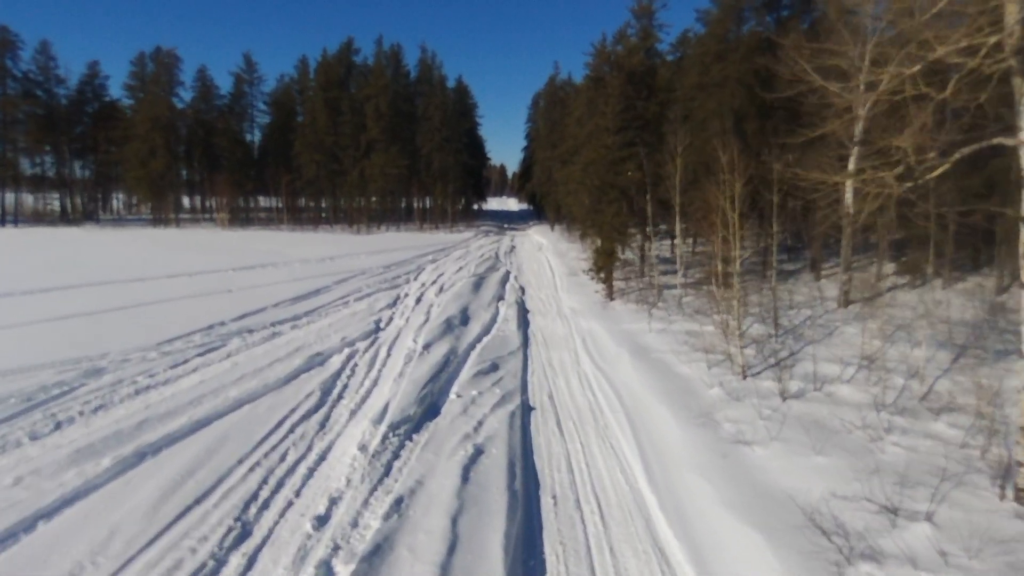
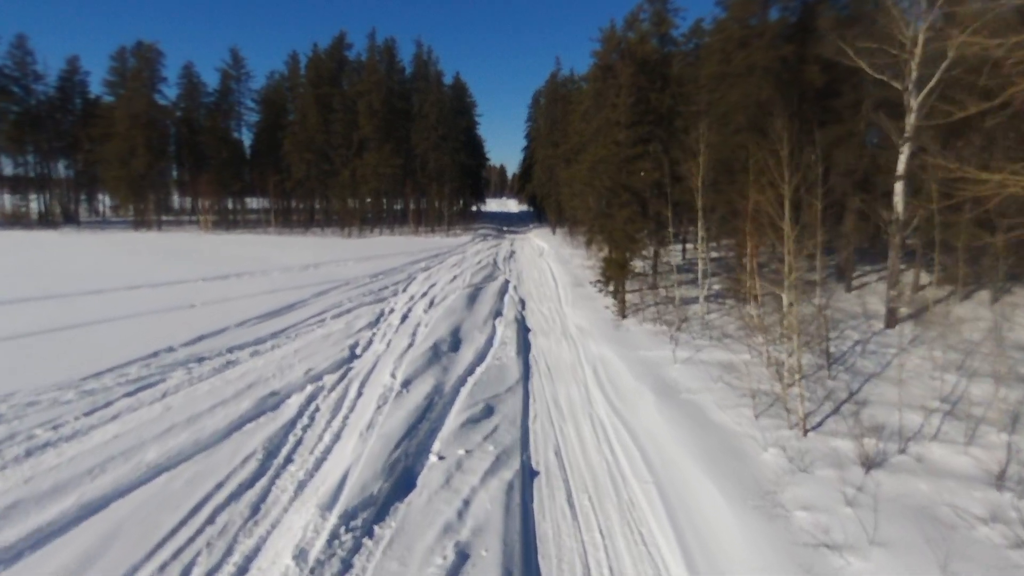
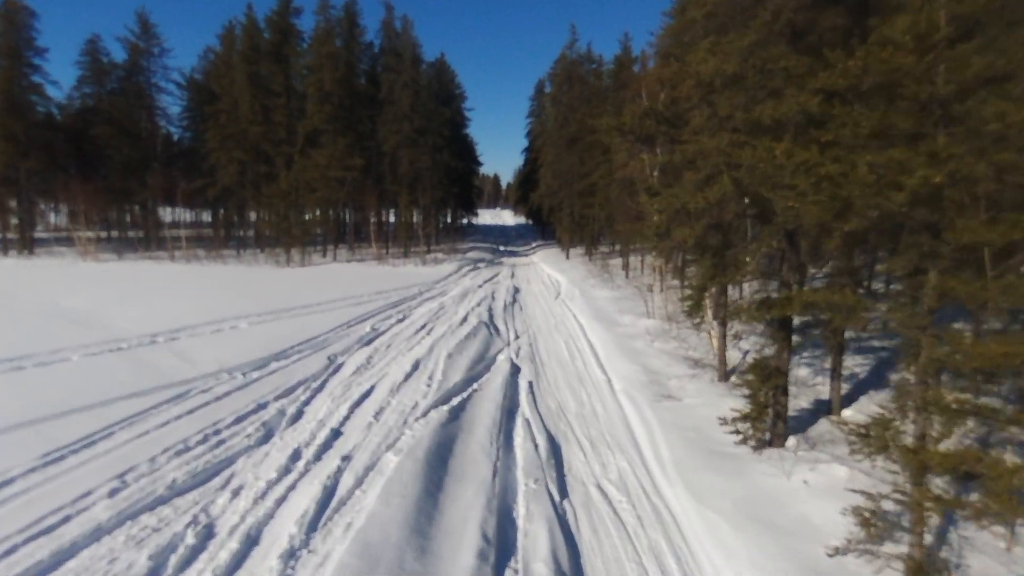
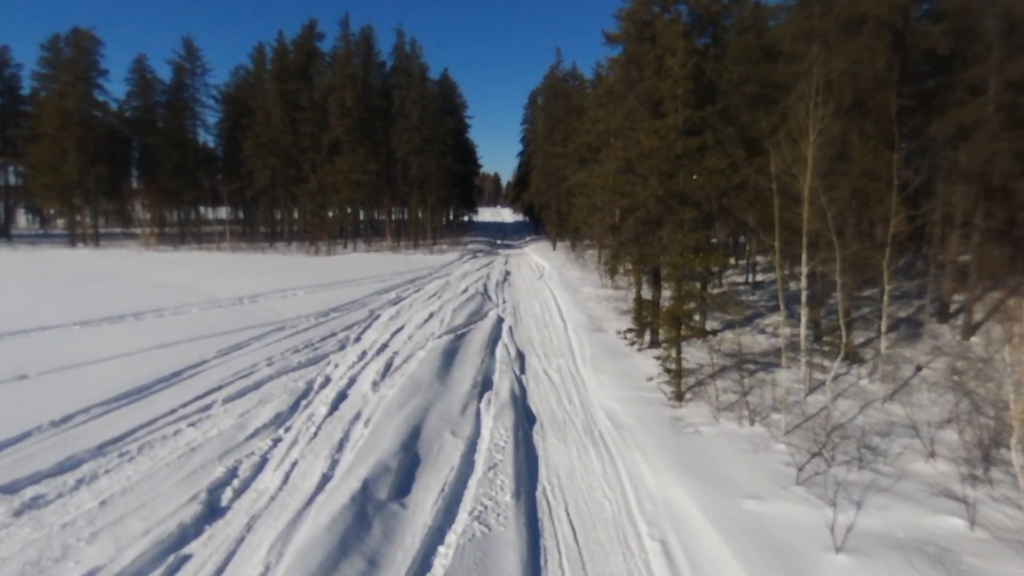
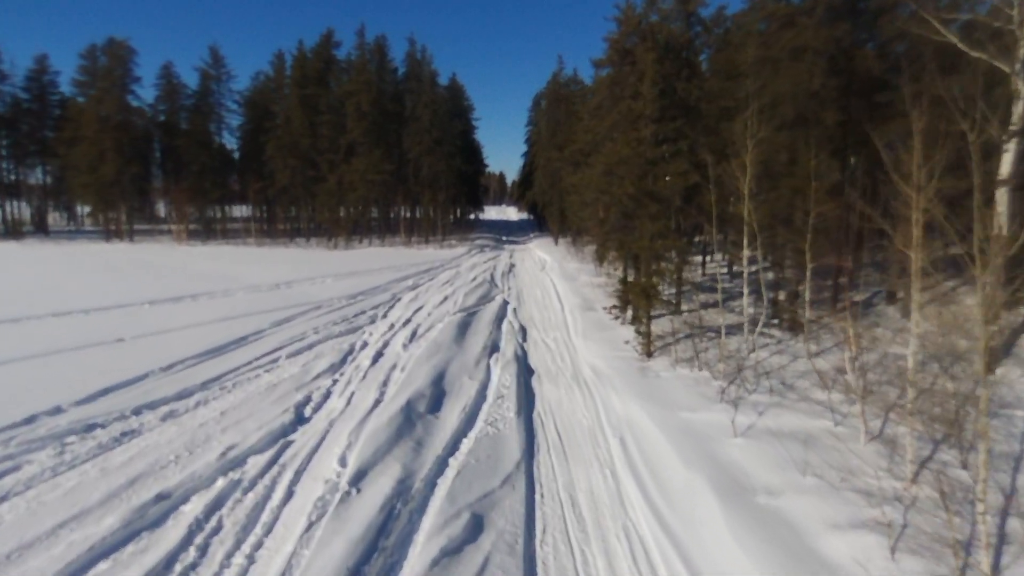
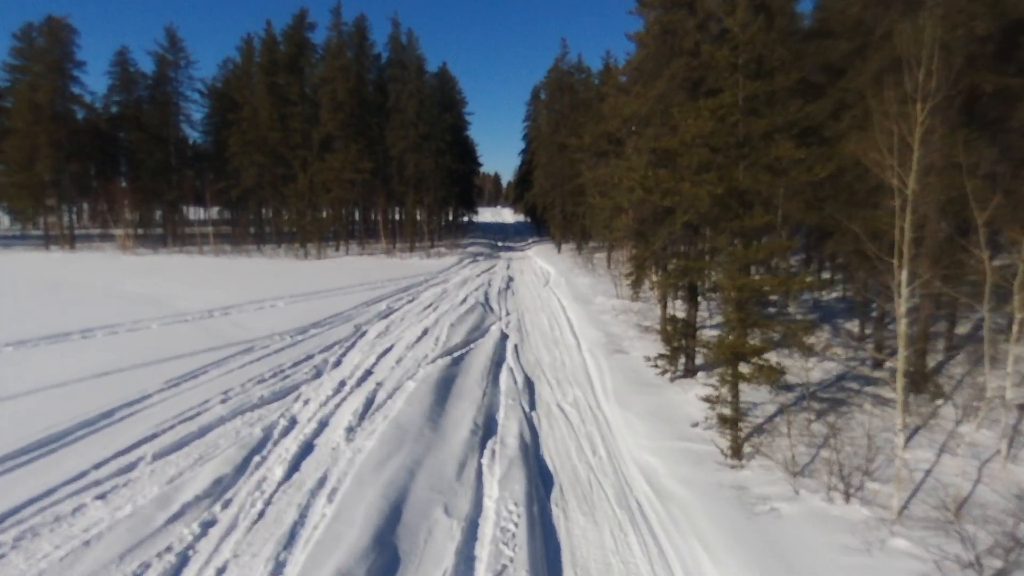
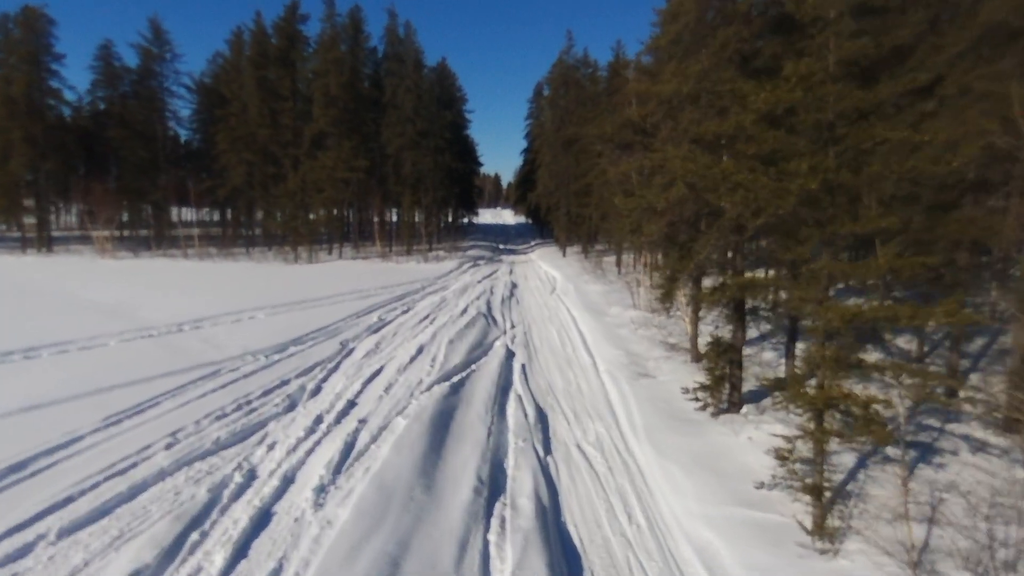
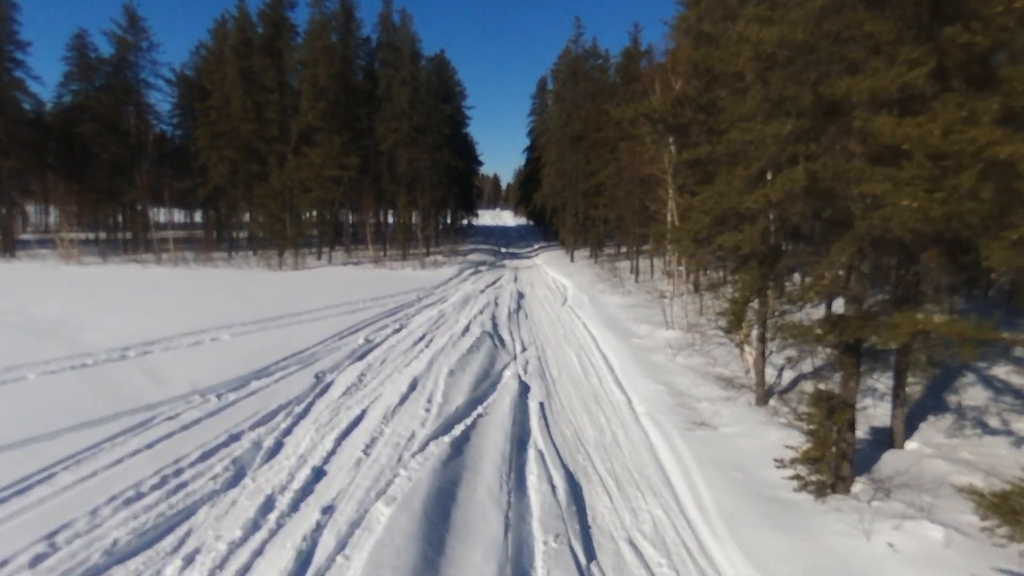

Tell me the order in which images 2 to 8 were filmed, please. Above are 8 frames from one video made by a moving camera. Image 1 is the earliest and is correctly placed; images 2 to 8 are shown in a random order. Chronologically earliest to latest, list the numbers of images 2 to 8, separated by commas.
2, 5, 4, 6, 7, 3, 8
